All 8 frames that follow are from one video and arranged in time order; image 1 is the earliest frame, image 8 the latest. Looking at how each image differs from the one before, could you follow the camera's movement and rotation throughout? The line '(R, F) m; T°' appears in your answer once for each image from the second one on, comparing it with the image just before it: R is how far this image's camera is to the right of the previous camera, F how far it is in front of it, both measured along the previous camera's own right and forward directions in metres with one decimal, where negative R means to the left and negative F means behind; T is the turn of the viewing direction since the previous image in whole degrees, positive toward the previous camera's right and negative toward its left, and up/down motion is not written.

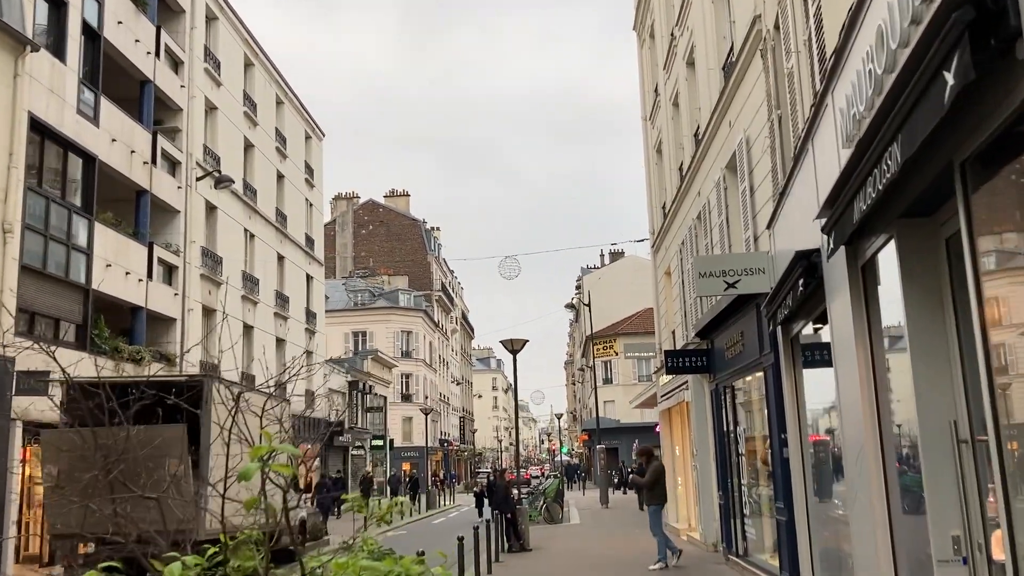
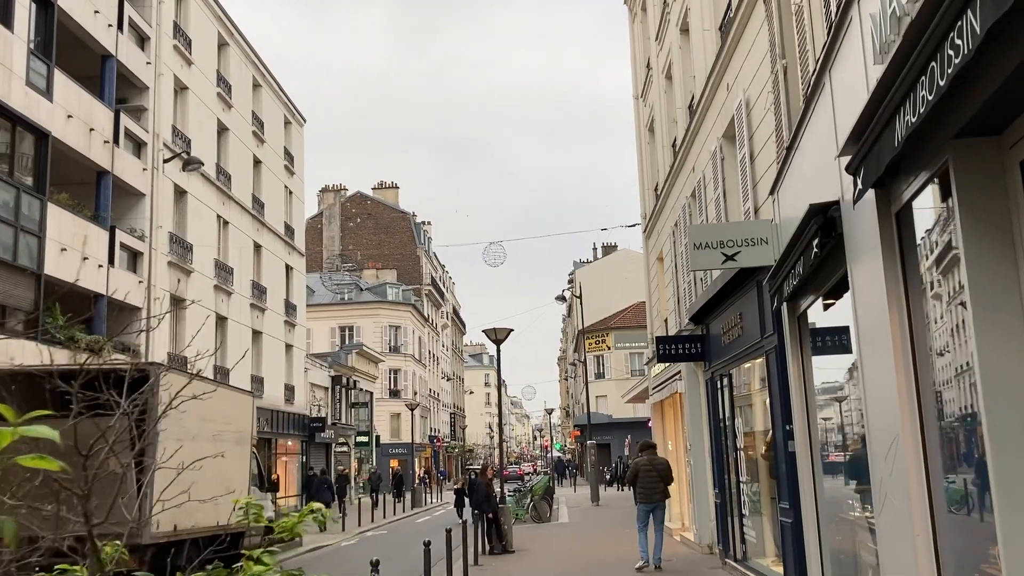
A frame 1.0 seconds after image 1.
(+0.2, +1.1) m; 0°
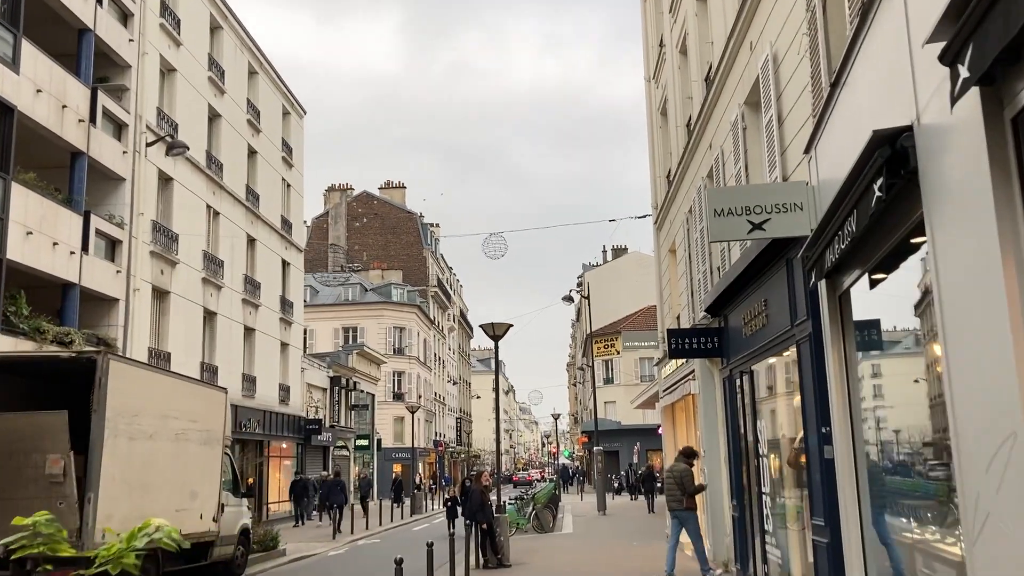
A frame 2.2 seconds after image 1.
(+0.2, +1.3) m; -1°
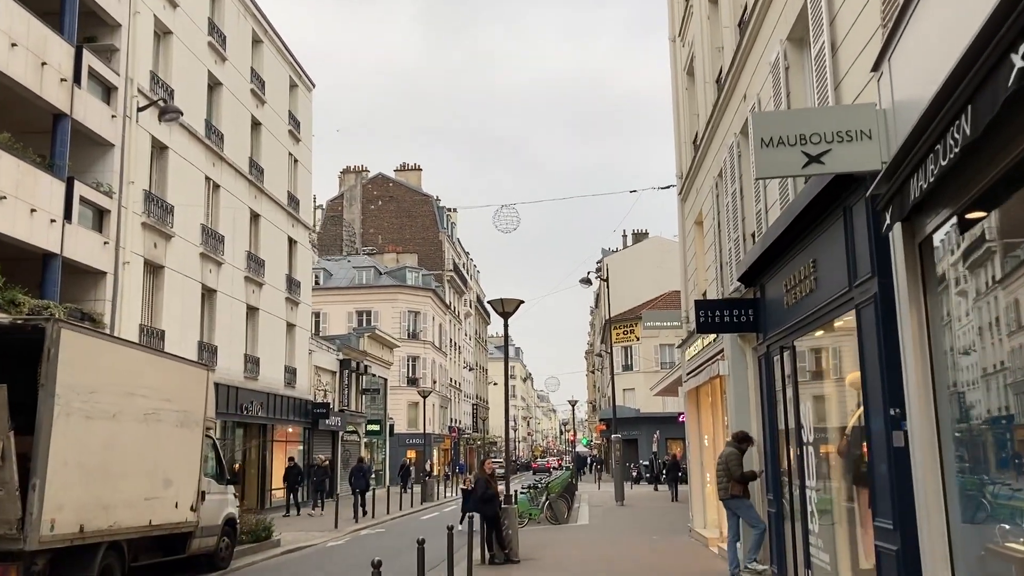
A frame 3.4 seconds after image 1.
(+0.1, +1.3) m; -1°
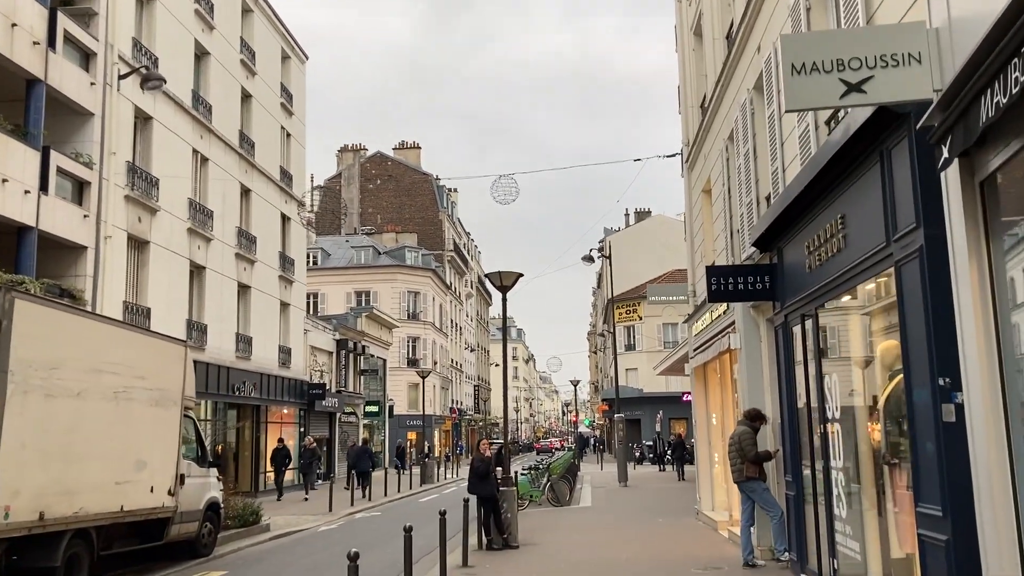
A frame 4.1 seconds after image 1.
(+0.1, +0.8) m; 0°
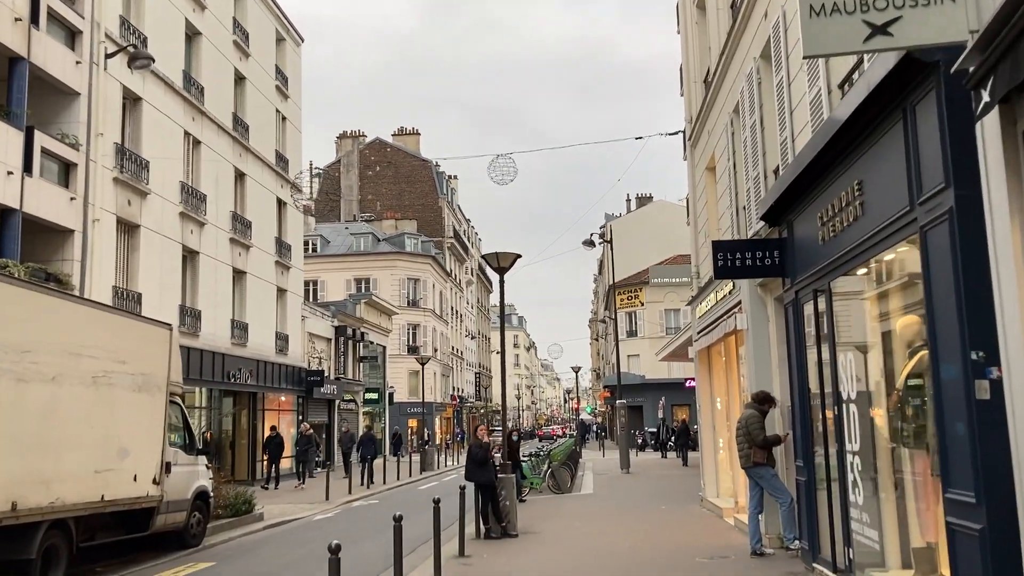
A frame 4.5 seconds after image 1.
(+0.1, +0.5) m; 0°
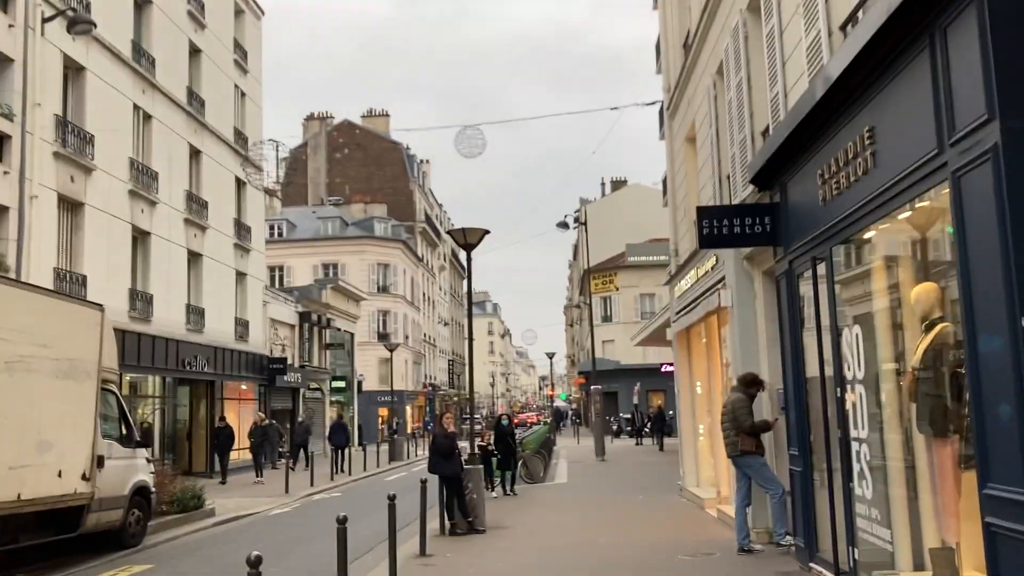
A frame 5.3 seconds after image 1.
(+0.1, +0.9) m; +2°
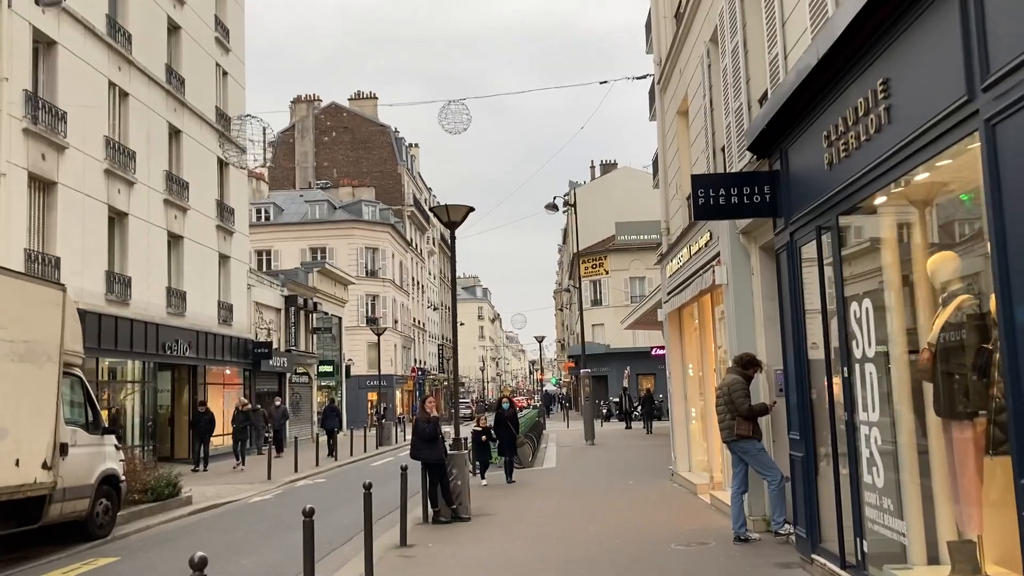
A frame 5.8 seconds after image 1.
(+0.1, +0.5) m; +1°
